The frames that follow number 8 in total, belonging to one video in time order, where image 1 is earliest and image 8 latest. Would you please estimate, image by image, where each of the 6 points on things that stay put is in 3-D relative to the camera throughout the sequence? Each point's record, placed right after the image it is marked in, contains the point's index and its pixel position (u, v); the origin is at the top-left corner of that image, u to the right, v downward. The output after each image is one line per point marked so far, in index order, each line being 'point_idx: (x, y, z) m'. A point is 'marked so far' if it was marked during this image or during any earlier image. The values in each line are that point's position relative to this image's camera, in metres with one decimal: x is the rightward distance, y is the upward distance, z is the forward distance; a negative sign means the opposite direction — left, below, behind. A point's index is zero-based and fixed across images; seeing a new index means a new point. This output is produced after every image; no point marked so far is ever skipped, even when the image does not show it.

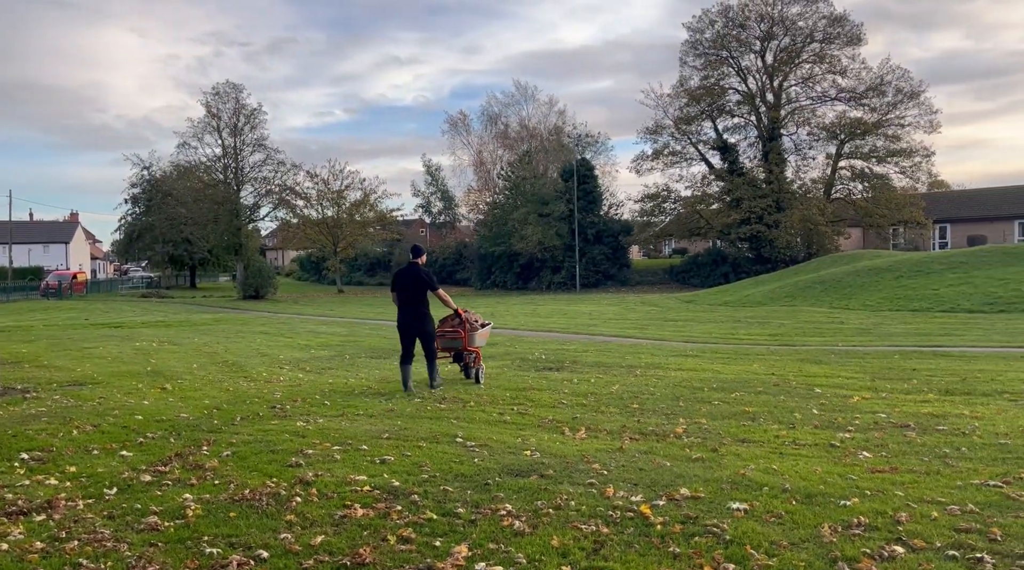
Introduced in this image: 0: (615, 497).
0: (+0.8, -1.6, +6.9) m
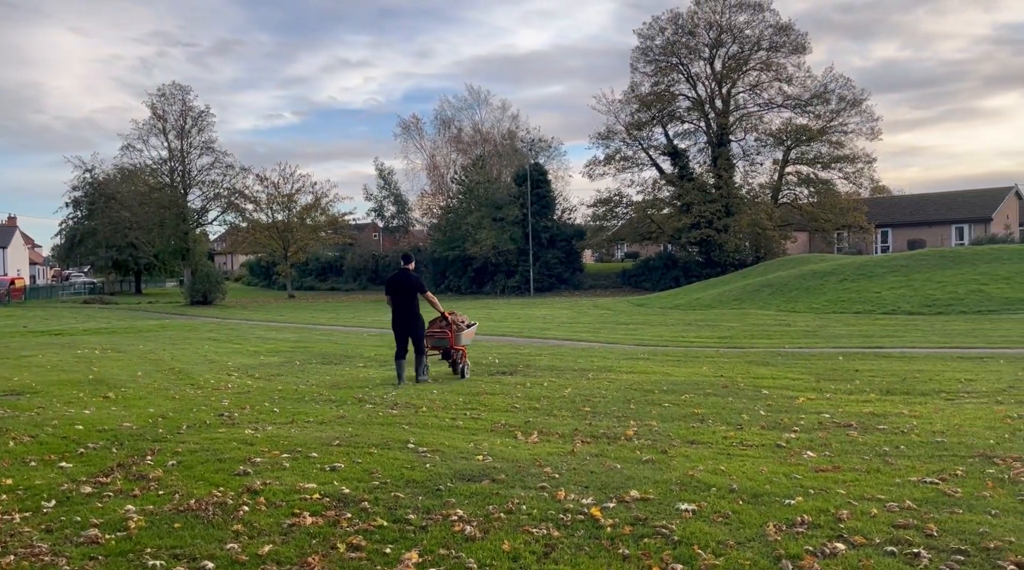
0: (+0.4, -1.7, +6.9) m
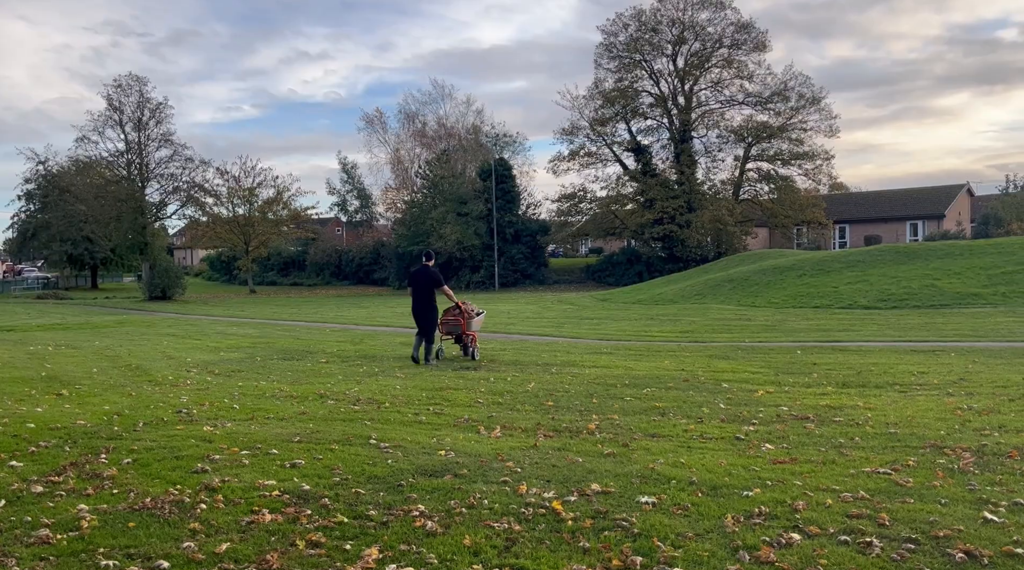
0: (+0.1, -1.6, +6.9) m
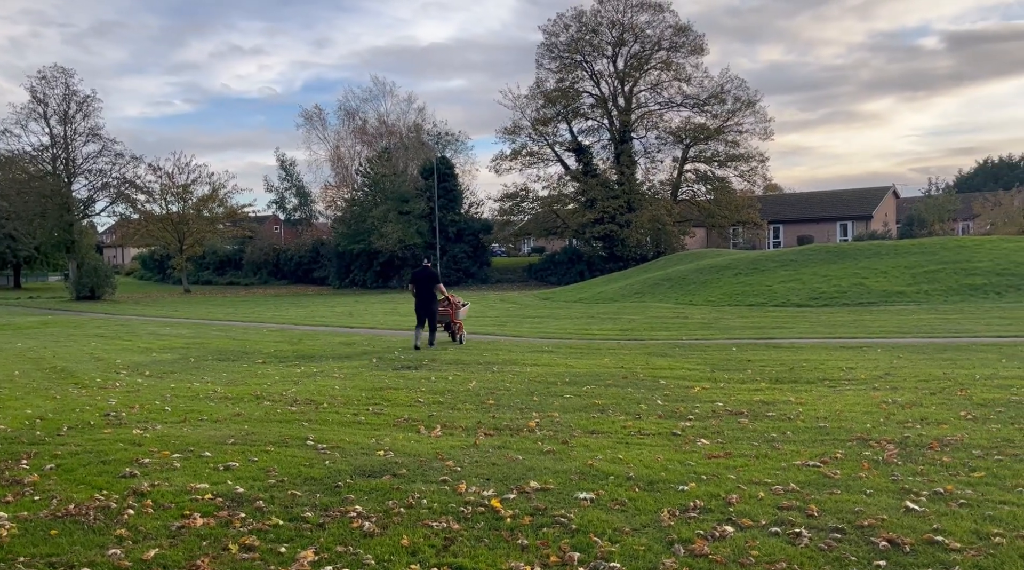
0: (-0.3, -1.6, +6.9) m
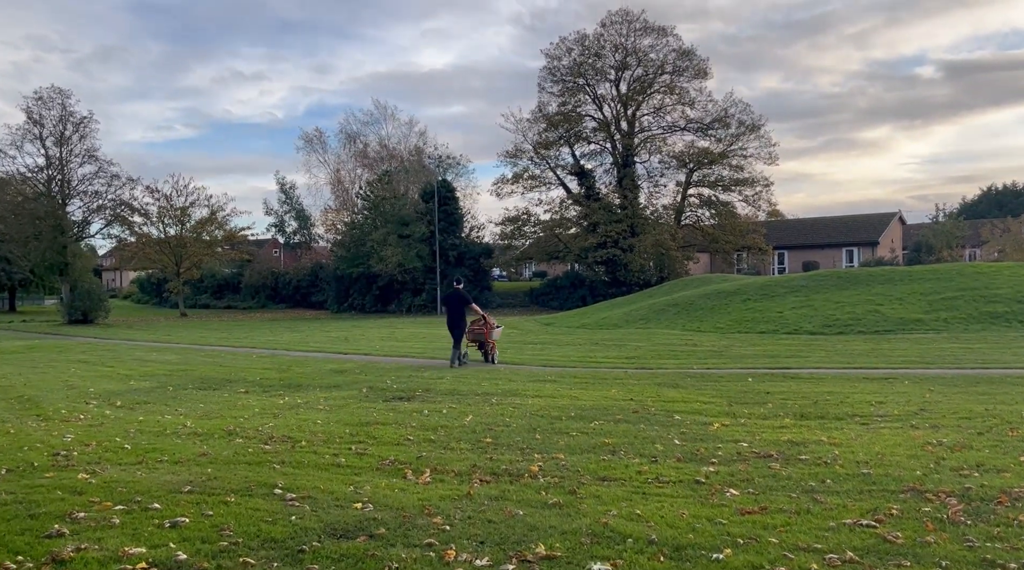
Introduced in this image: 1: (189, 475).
0: (-0.4, -1.8, +5.8) m
1: (-3.0, -1.7, +8.3) m
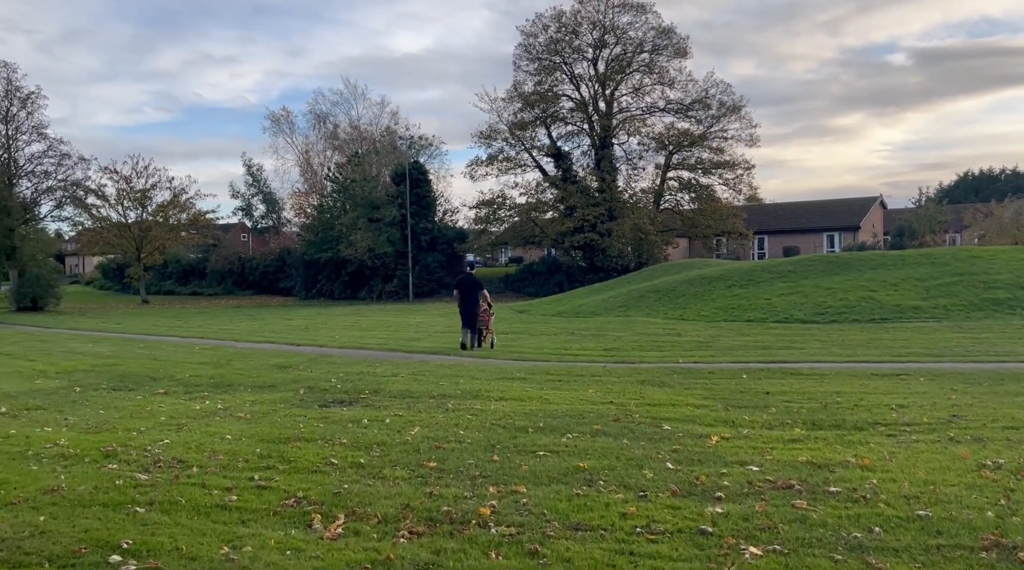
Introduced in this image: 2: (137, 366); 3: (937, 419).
0: (-0.7, -1.7, +3.6) m
1: (-3.4, -1.6, +6.1) m
2: (-8.0, -1.7, +19.1) m
3: (+5.1, -1.6, +10.7) m
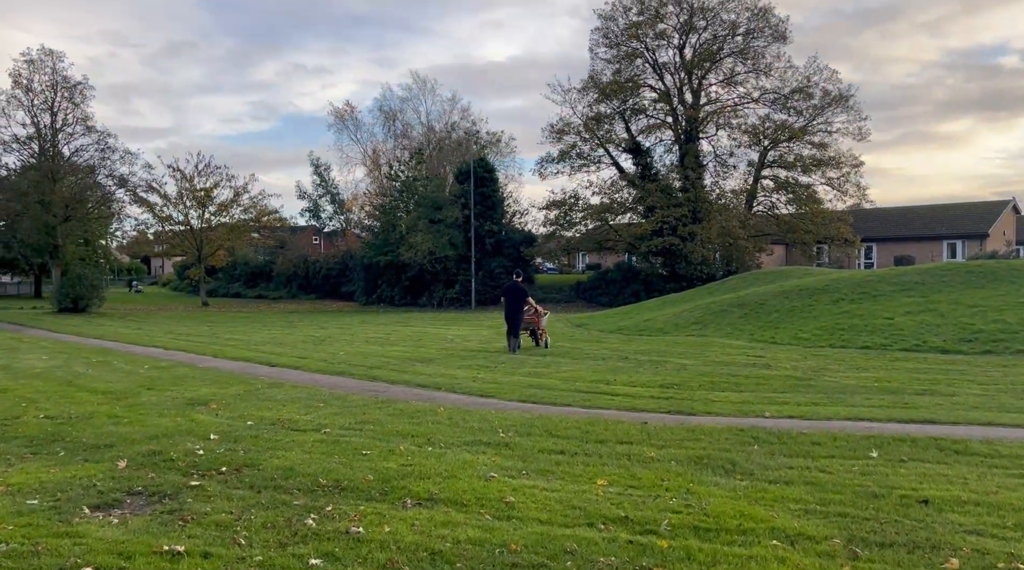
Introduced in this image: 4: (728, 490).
0: (-2.1, -1.6, -2.1) m
1: (-4.6, -1.6, +0.6) m
2: (-7.9, -1.7, +14.1) m
3: (+4.3, -1.7, +4.4) m
4: (+1.9, -1.7, +7.9) m
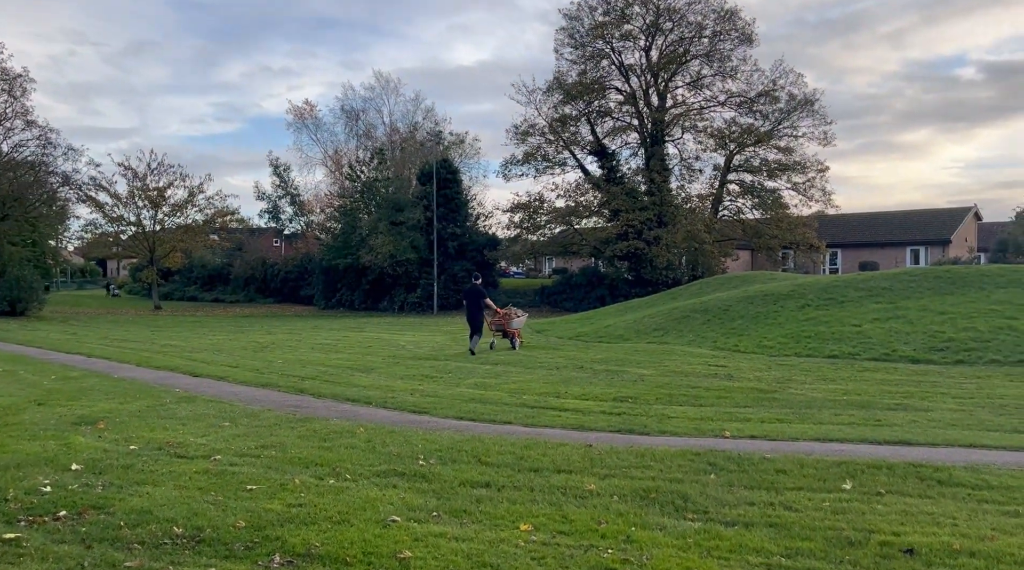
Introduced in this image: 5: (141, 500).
0: (-2.5, -1.6, -3.6) m
1: (-5.0, -1.5, -0.9) m
2: (-8.8, -1.7, +12.4) m
3: (+3.7, -1.8, +3.1) m
4: (+1.2, -1.8, +6.5) m
5: (-2.9, -1.7, +7.1) m
